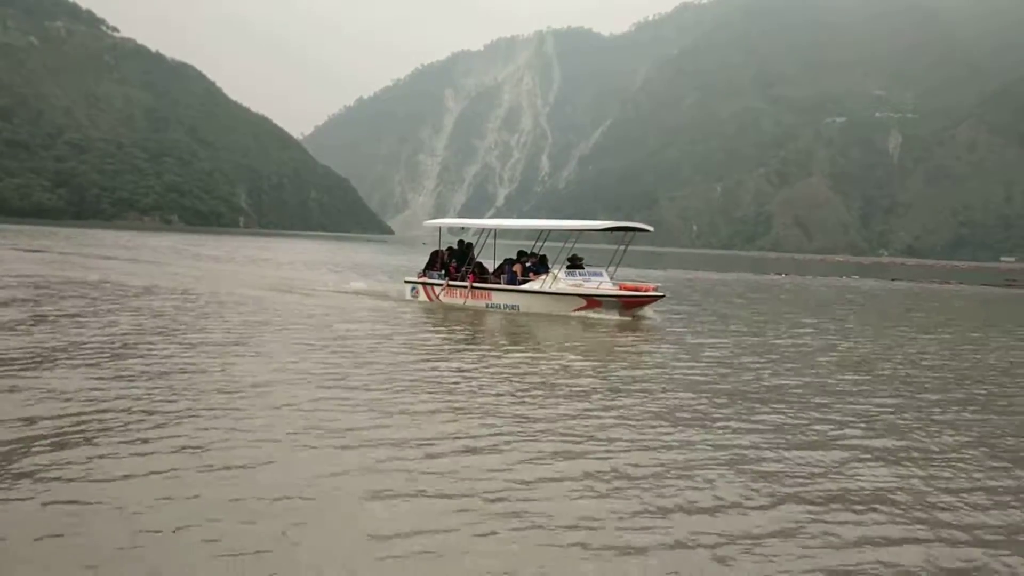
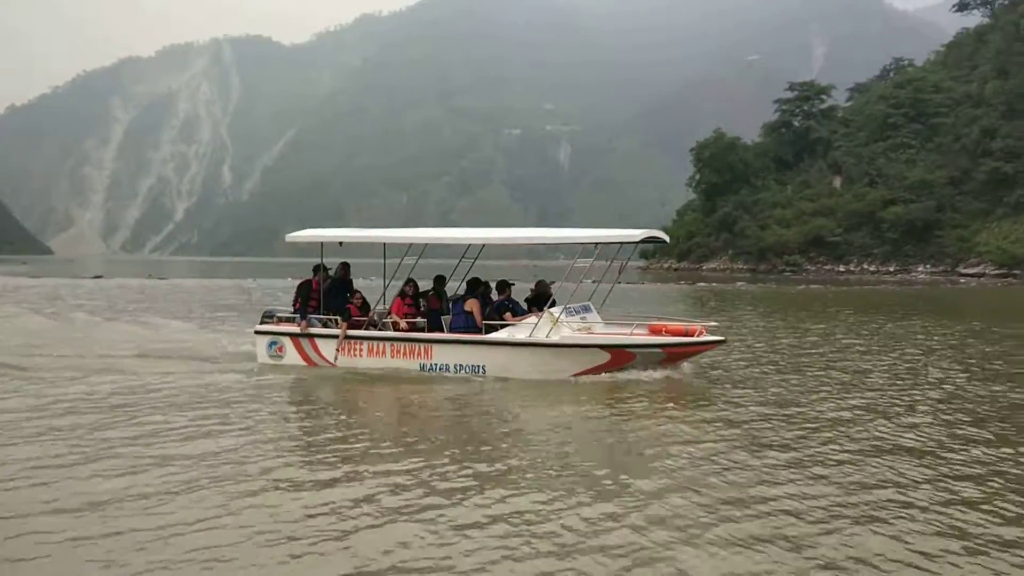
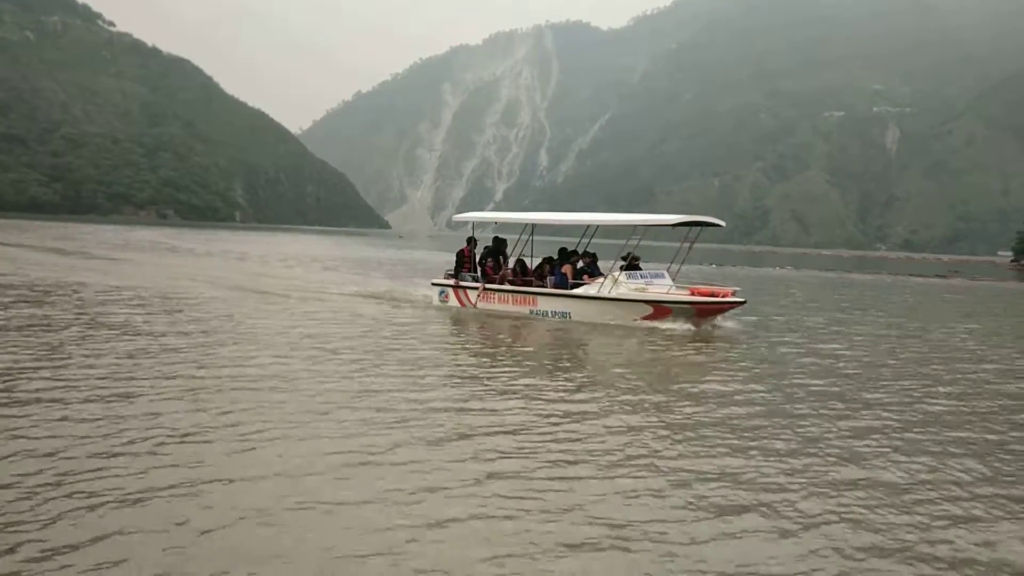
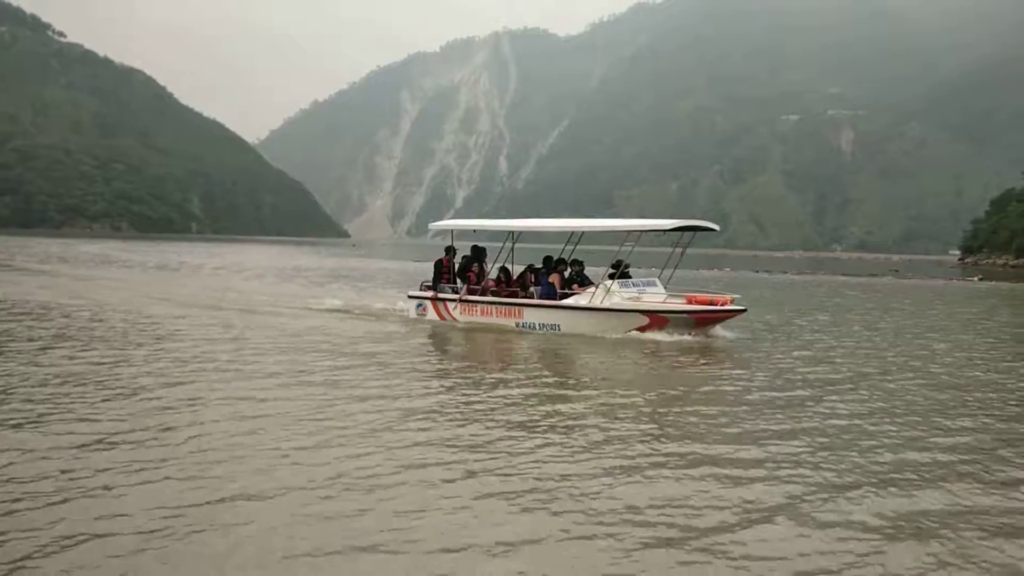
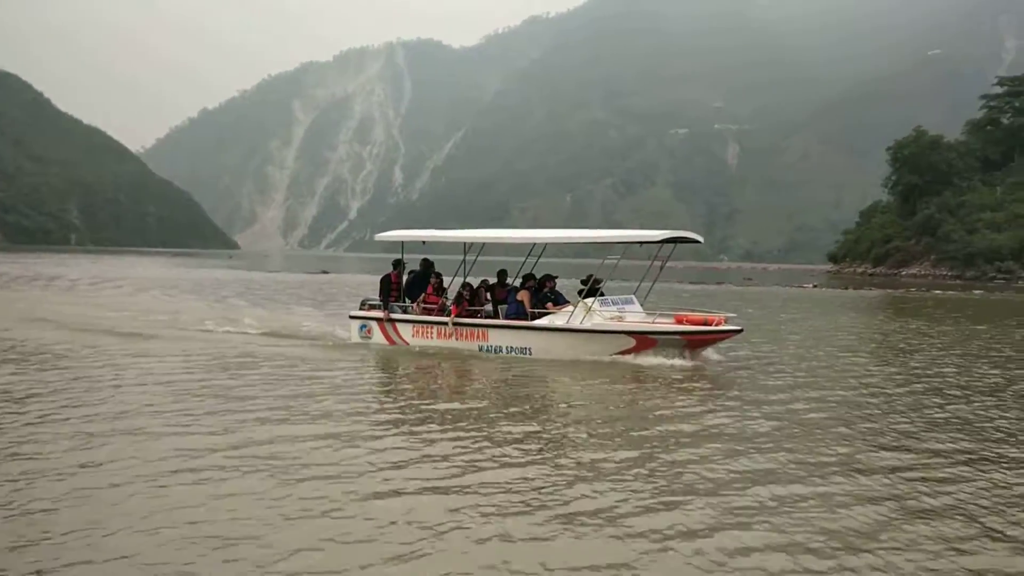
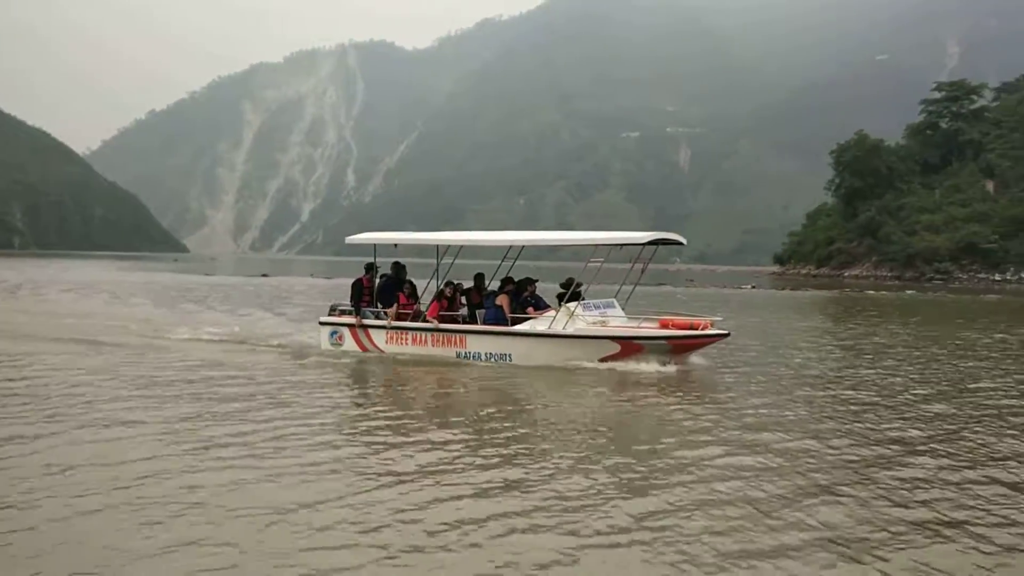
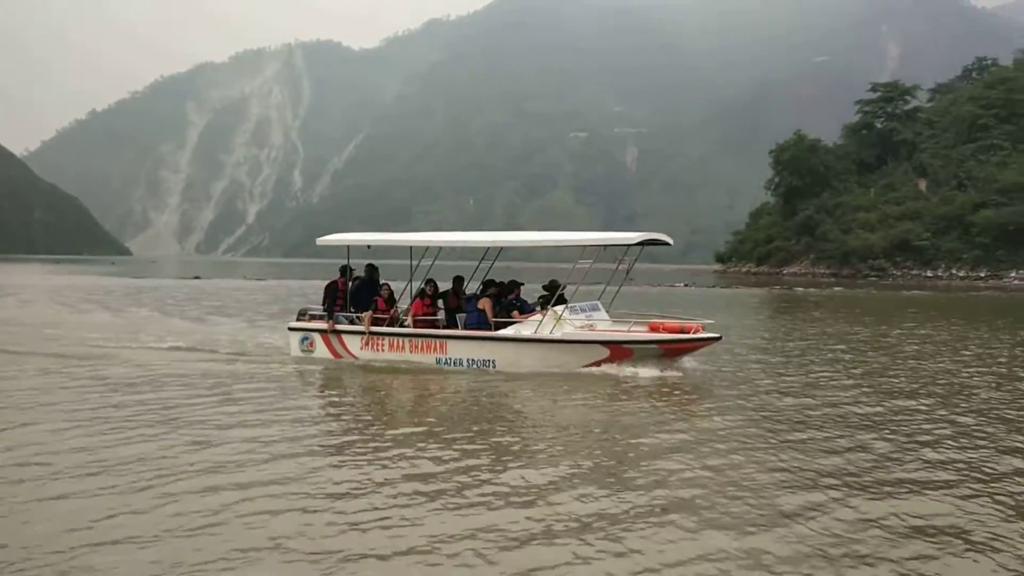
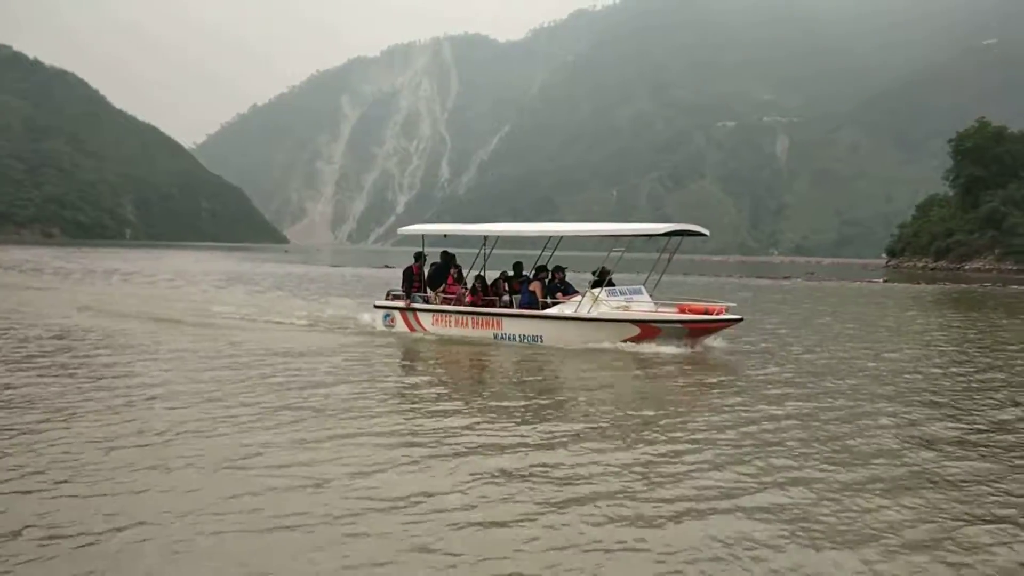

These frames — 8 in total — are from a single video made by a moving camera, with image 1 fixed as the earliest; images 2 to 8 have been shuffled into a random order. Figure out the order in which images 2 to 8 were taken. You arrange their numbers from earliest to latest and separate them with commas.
3, 4, 8, 5, 6, 7, 2
